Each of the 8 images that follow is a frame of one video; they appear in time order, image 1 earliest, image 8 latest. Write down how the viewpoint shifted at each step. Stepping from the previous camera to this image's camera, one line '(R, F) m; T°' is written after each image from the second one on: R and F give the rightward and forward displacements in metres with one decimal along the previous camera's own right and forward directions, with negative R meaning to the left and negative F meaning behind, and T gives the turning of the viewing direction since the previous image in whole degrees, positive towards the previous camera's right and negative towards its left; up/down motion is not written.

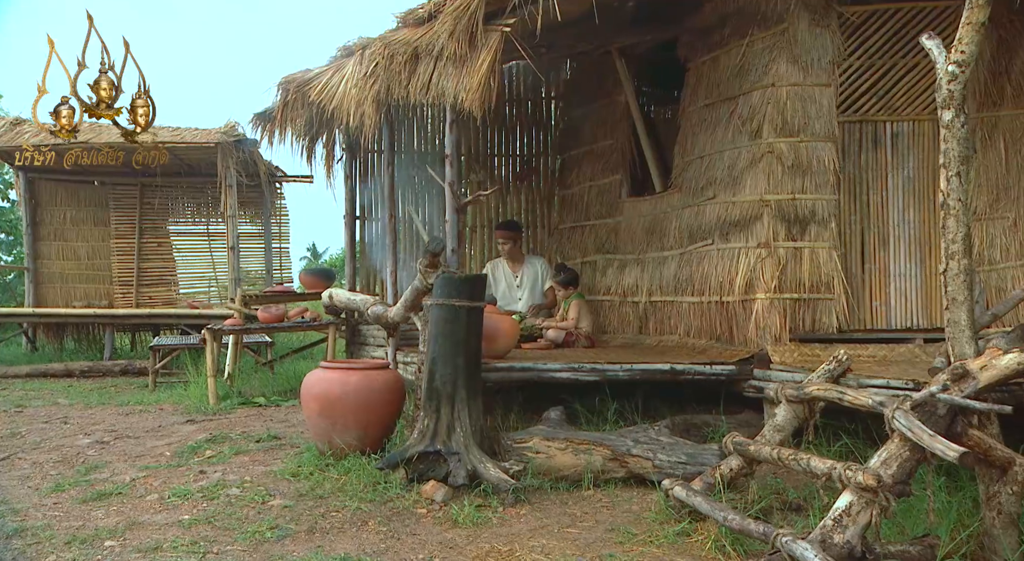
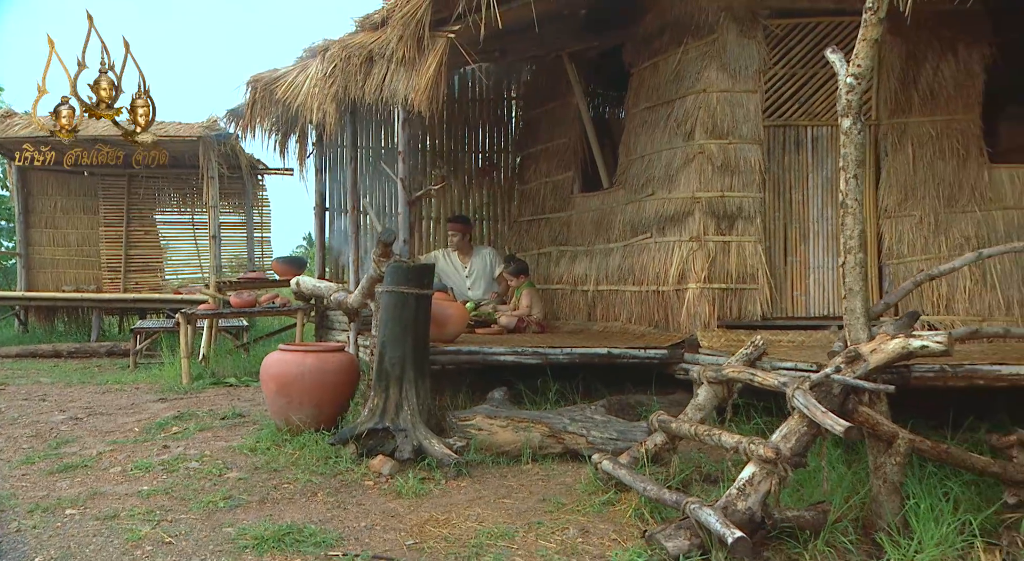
(+0.3, -0.4) m; +1°
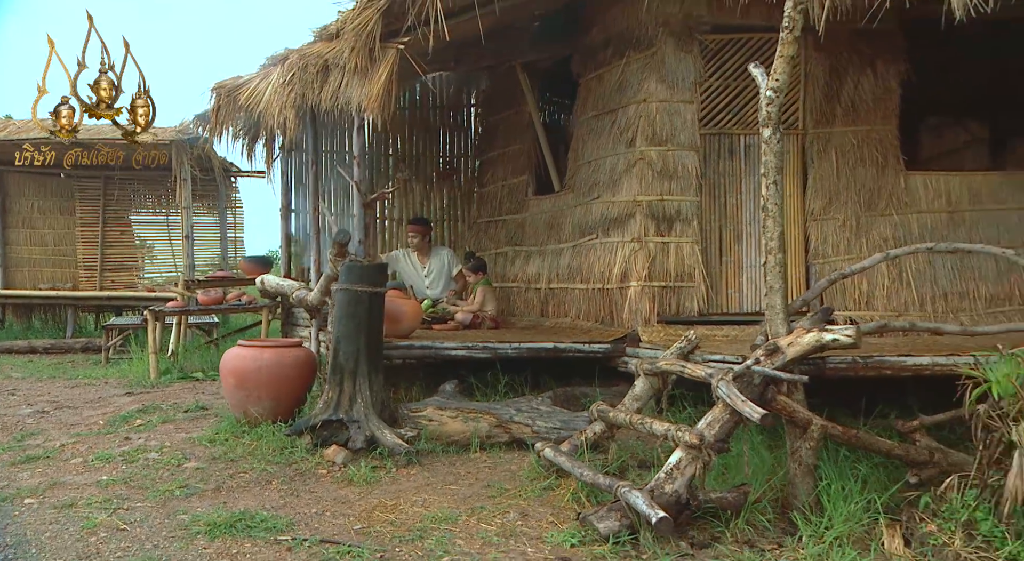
(+0.2, -0.3) m; +1°
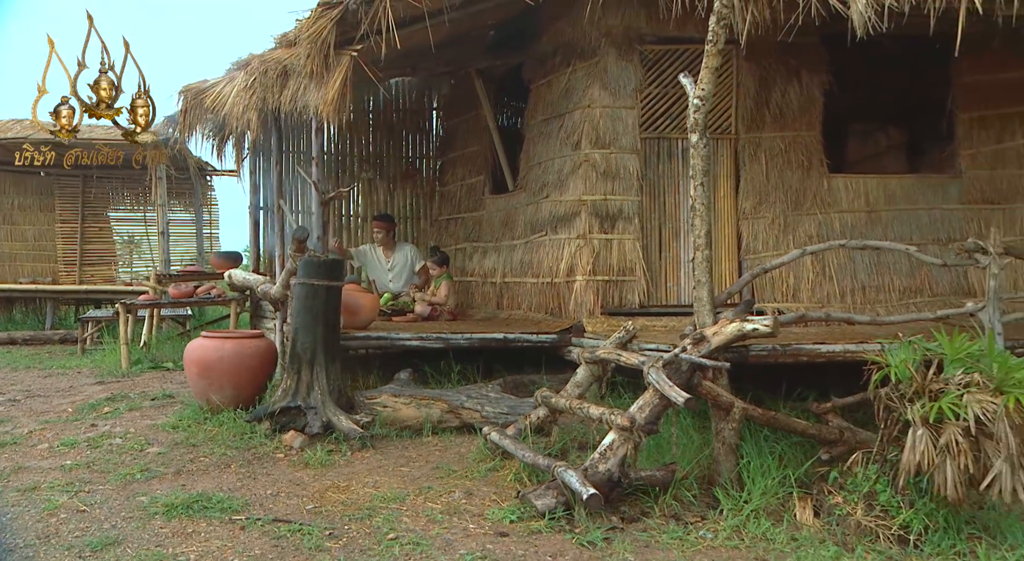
(+0.2, -0.3) m; +1°
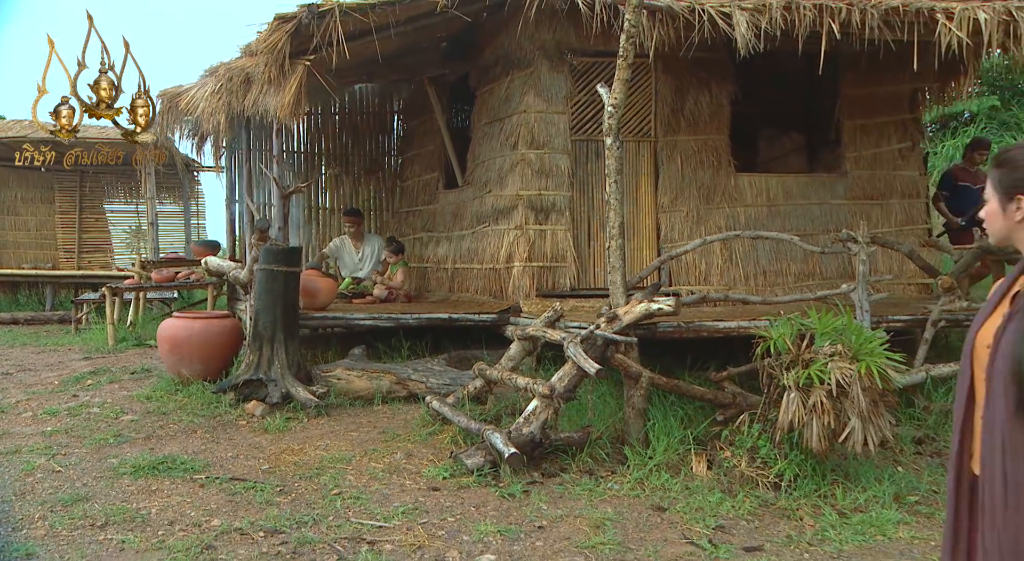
(+0.3, -0.6) m; +1°
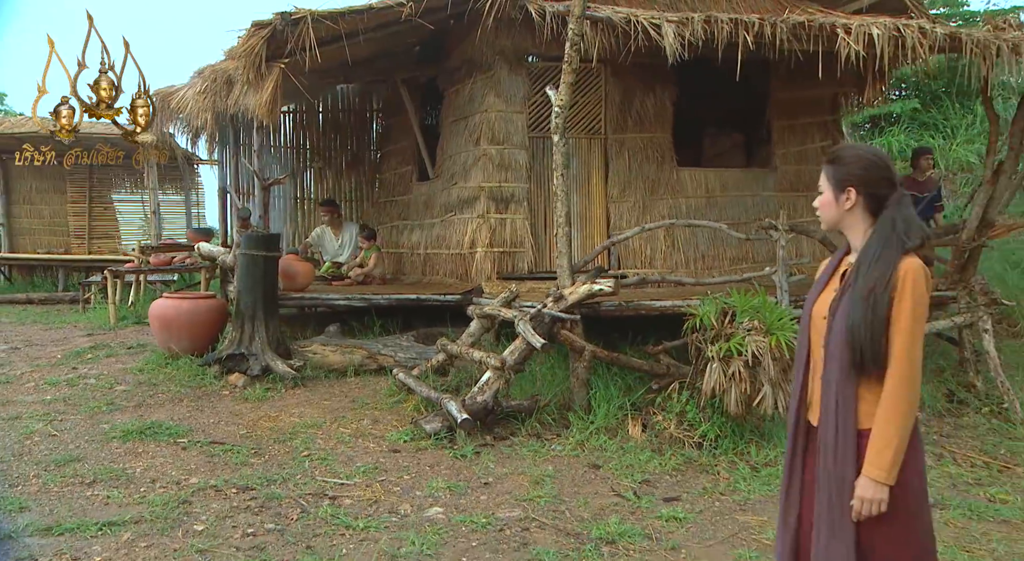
(+0.3, -0.6) m; 0°
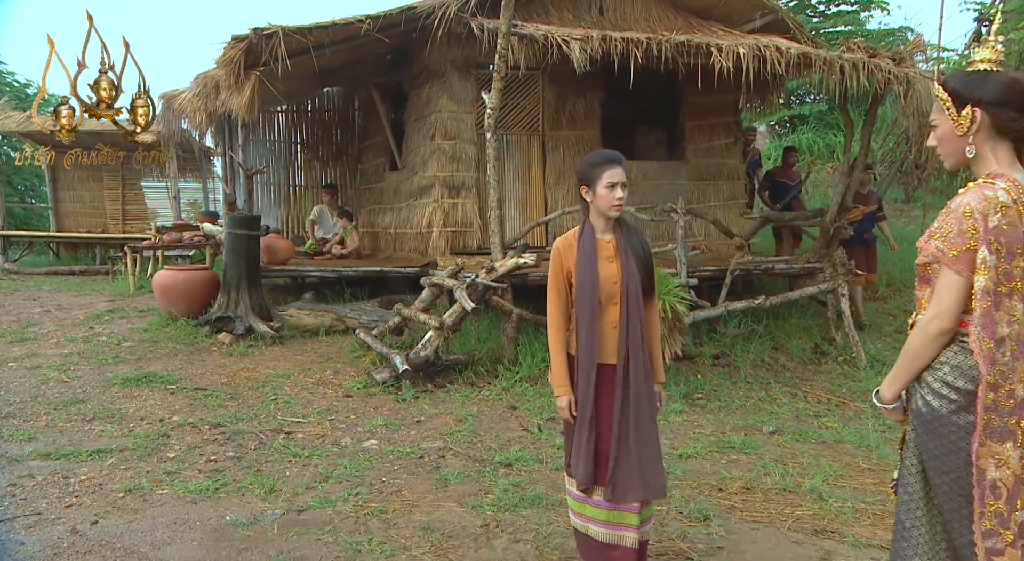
(+0.8, -1.0) m; -2°
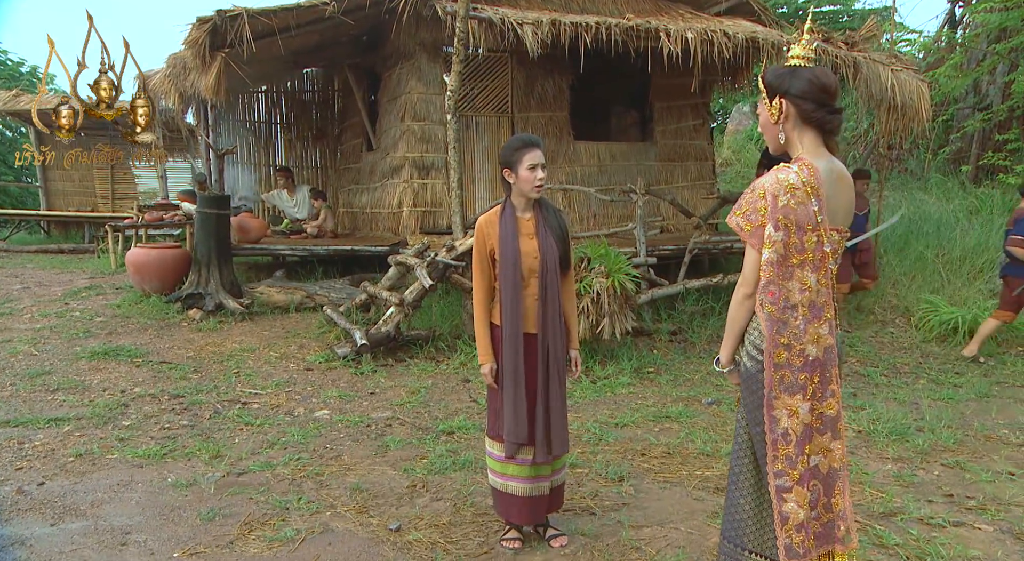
(+0.5, -0.1) m; -1°
